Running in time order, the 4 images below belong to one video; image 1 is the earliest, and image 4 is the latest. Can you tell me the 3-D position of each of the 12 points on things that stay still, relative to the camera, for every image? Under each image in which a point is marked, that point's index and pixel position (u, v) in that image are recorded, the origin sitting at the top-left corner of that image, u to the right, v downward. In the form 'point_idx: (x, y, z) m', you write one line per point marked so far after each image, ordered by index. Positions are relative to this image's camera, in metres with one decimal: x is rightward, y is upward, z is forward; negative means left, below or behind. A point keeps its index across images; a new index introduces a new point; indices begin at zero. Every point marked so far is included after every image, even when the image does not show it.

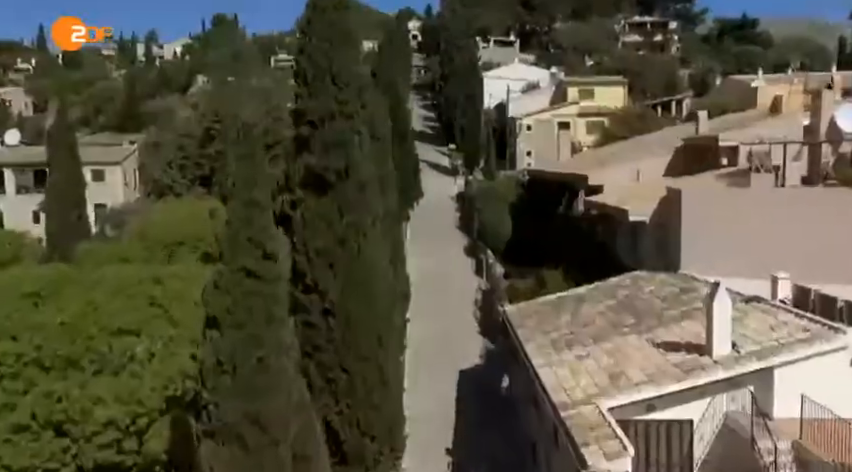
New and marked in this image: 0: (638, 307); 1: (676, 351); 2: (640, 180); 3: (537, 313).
0: (+2.8, -1.0, +12.1) m
1: (+2.6, -1.2, +9.5) m
2: (+4.2, +1.1, +17.7) m
3: (+1.7, -1.1, +13.6) m
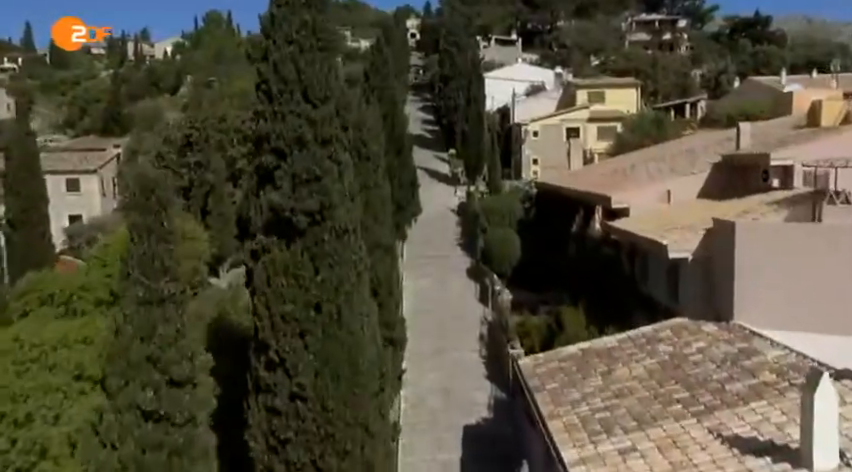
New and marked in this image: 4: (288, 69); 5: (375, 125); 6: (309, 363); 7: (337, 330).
0: (+2.8, -1.5, +9.7) m
1: (+2.6, -1.7, +7.1) m
2: (+4.2, +0.6, +15.3) m
3: (+1.6, -1.7, +11.3) m
4: (-1.3, +1.5, +8.3) m
5: (-1.0, +2.1, +16.8) m
6: (-1.1, -1.1, +8.1) m
7: (-0.8, -0.9, +8.2) m
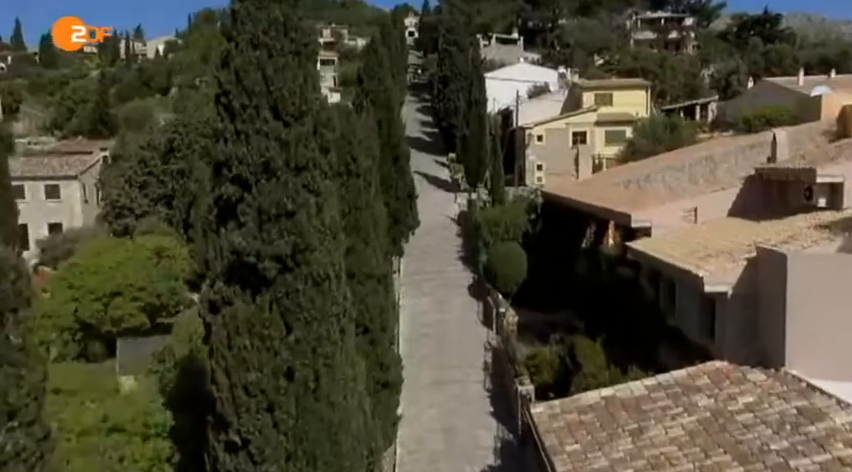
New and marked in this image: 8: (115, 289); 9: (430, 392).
0: (+2.8, -1.8, +8.1) m
1: (+2.6, -2.1, +5.5) m
2: (+4.1, +0.2, +13.7) m
3: (+1.6, -2.0, +9.7) m
4: (-1.3, +1.2, +6.7) m
5: (-1.0, +1.7, +15.2) m
6: (-1.1, -1.5, +6.5) m
7: (-0.8, -1.2, +6.6) m
8: (-5.8, -1.0, +16.8) m
9: (+0.1, -2.7, +15.5) m
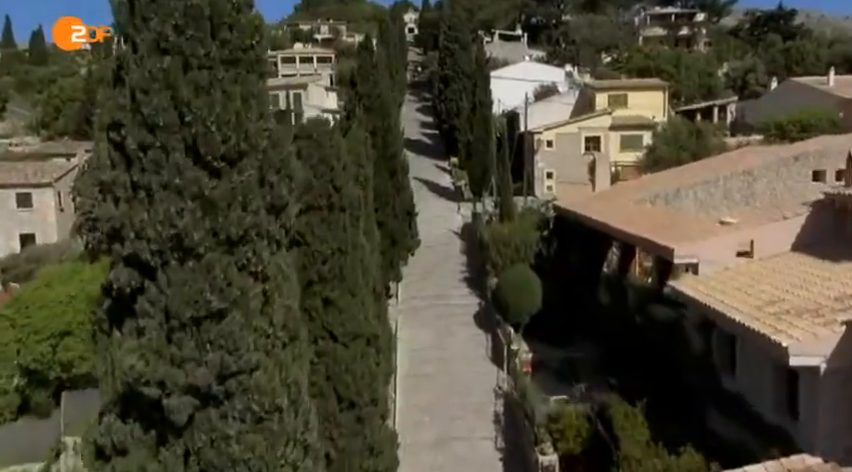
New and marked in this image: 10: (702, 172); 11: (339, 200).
0: (+2.8, -2.3, +5.8) m
1: (+2.6, -2.6, +3.2) m
2: (+4.2, -0.3, +11.4) m
3: (+1.7, -2.5, +7.3) m
4: (-1.3, +0.6, +4.3) m
5: (-1.0, +1.2, +12.9) m
6: (-1.0, -2.0, +4.2) m
7: (-0.8, -1.7, +4.2) m
8: (-5.8, -1.5, +14.5) m
9: (+0.1, -3.1, +13.1) m
10: (+5.7, +1.4, +18.9) m
11: (-0.9, +0.4, +9.1) m
